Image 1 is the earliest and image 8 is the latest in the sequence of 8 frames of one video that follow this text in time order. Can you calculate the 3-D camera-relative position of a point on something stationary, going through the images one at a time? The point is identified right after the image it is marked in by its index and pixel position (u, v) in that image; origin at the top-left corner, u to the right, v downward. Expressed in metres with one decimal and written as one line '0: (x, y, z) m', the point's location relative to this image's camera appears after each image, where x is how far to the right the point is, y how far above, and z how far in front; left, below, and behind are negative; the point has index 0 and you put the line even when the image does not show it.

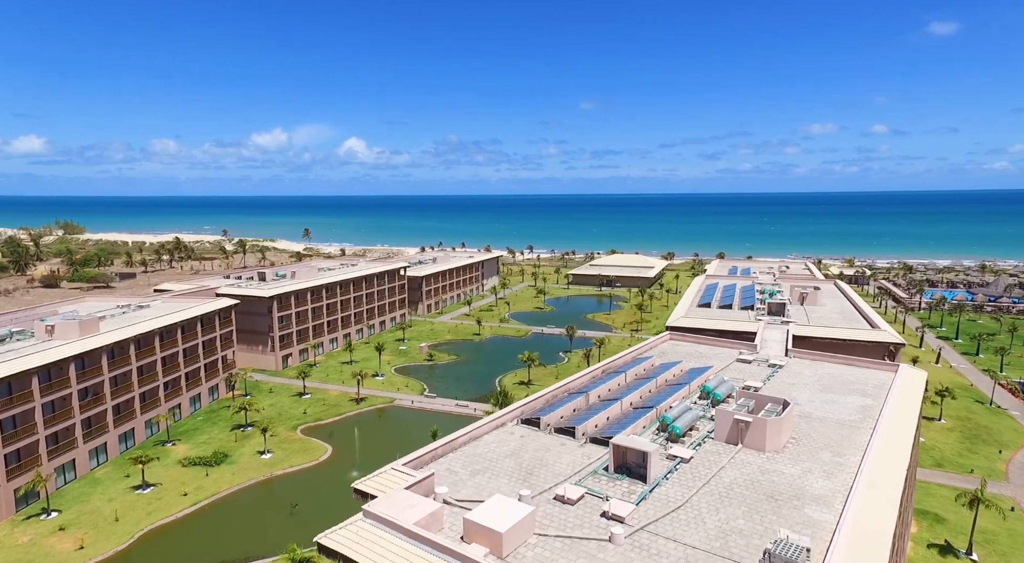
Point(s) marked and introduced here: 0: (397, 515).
0: (-3.5, -7.1, +19.4) m
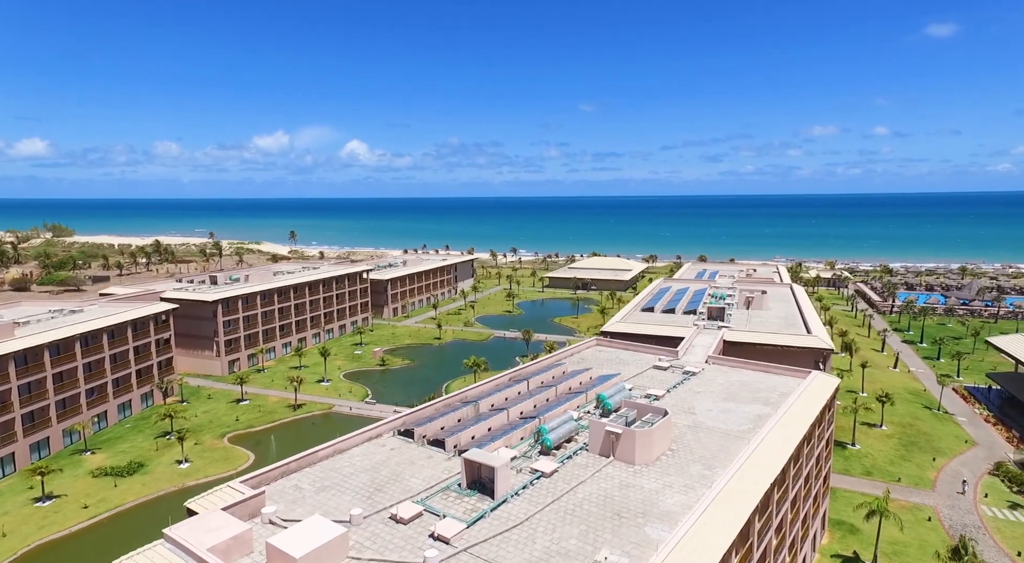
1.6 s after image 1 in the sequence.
0: (-9.1, -7.4, +18.2) m
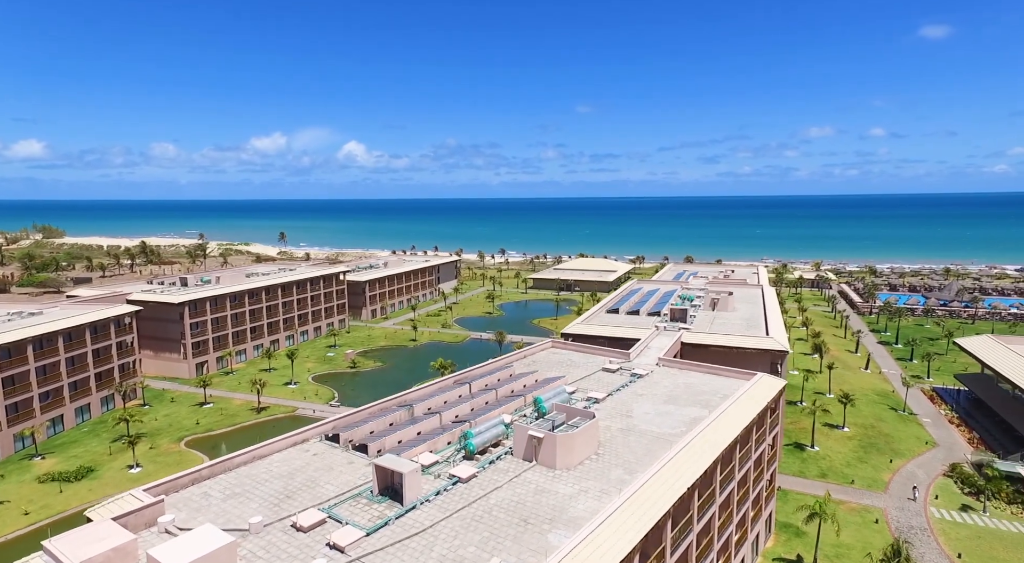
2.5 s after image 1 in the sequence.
0: (-12.2, -7.5, +17.8) m
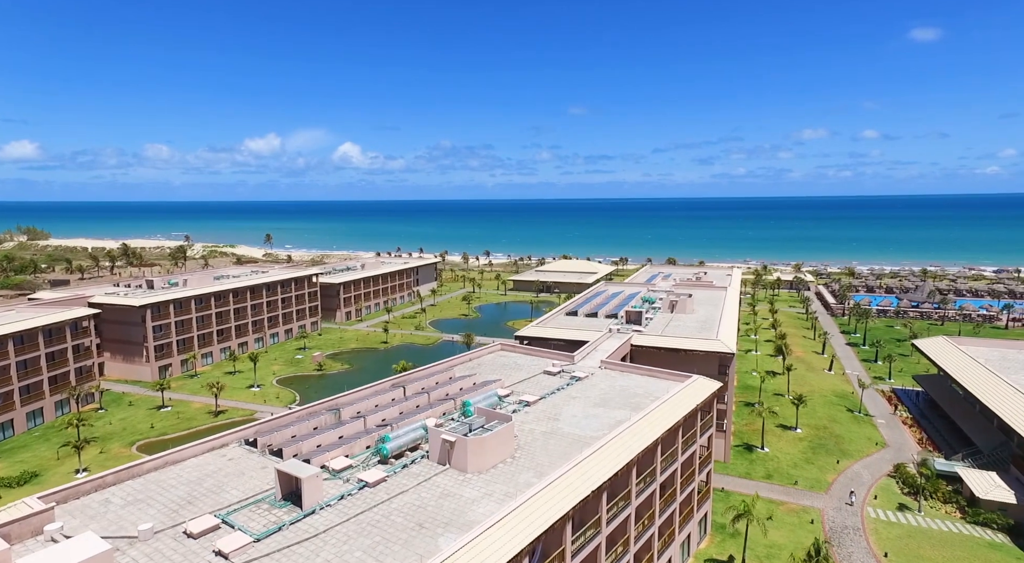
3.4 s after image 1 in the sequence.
0: (-15.6, -7.6, +17.7) m
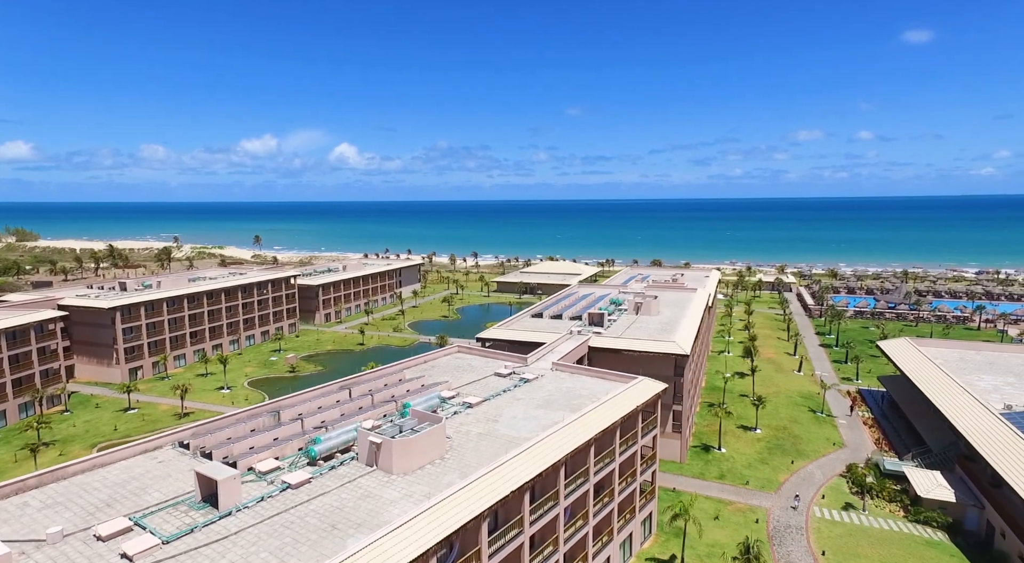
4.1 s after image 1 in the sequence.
0: (-18.5, -7.8, +17.9) m
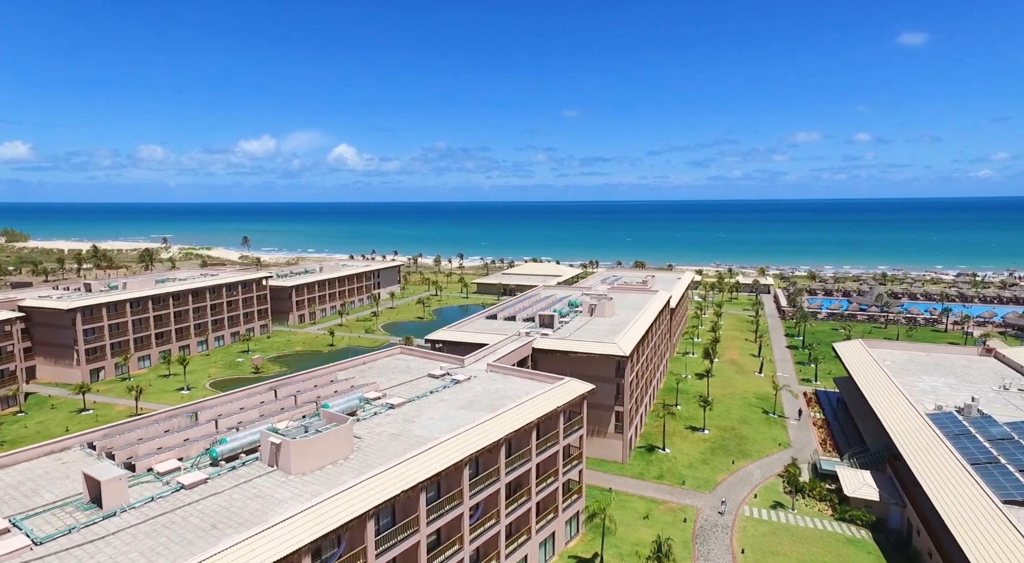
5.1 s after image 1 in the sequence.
0: (-22.6, -7.9, +18.1) m
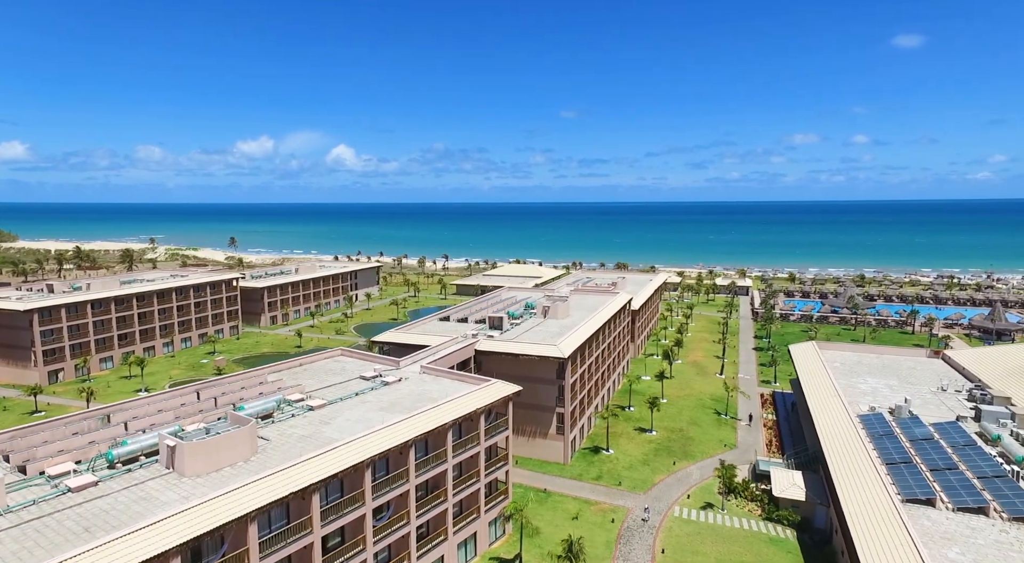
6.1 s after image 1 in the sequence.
0: (-26.9, -7.9, +18.0) m
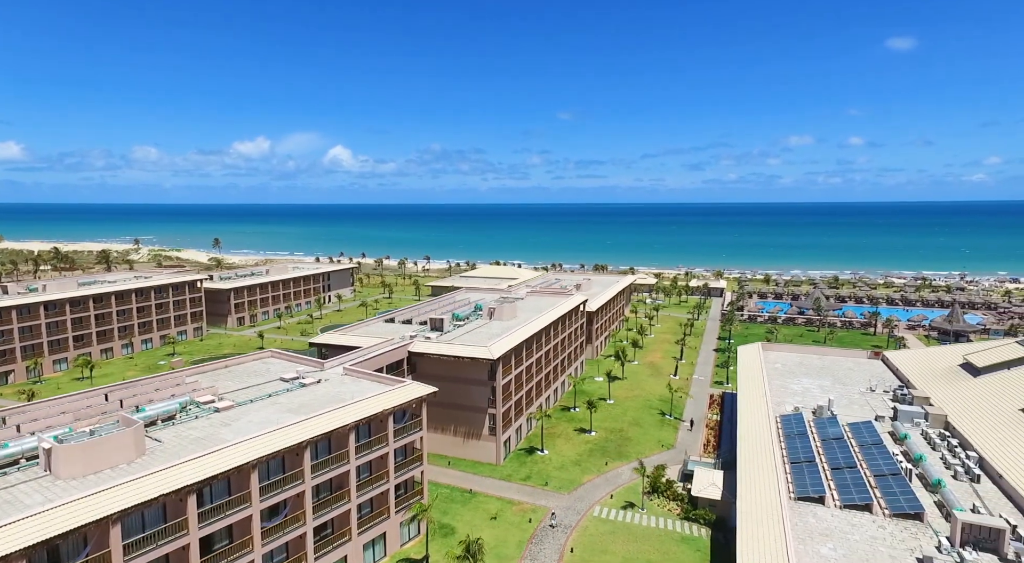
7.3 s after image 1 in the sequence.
0: (-31.8, -8.0, +17.9) m
